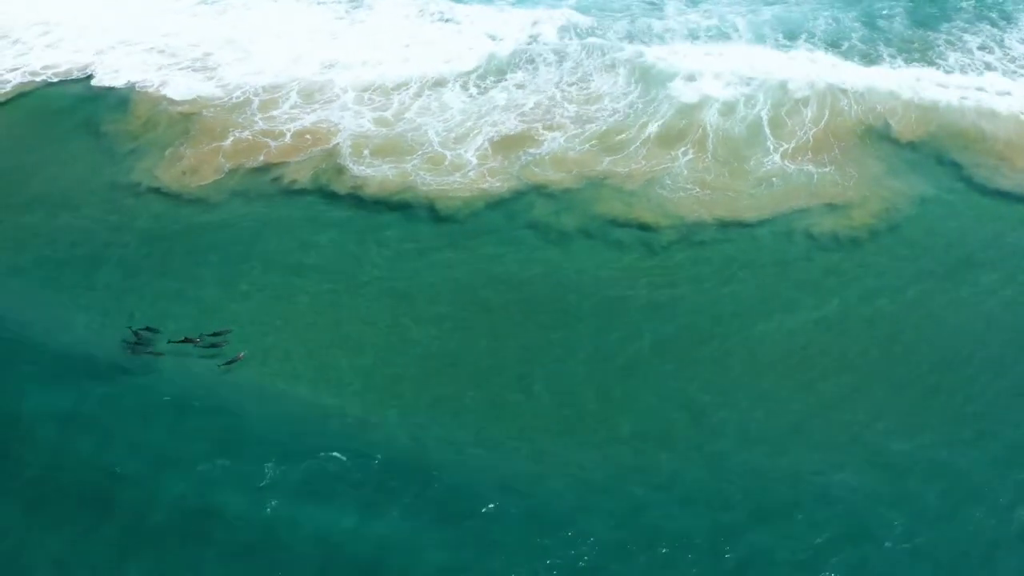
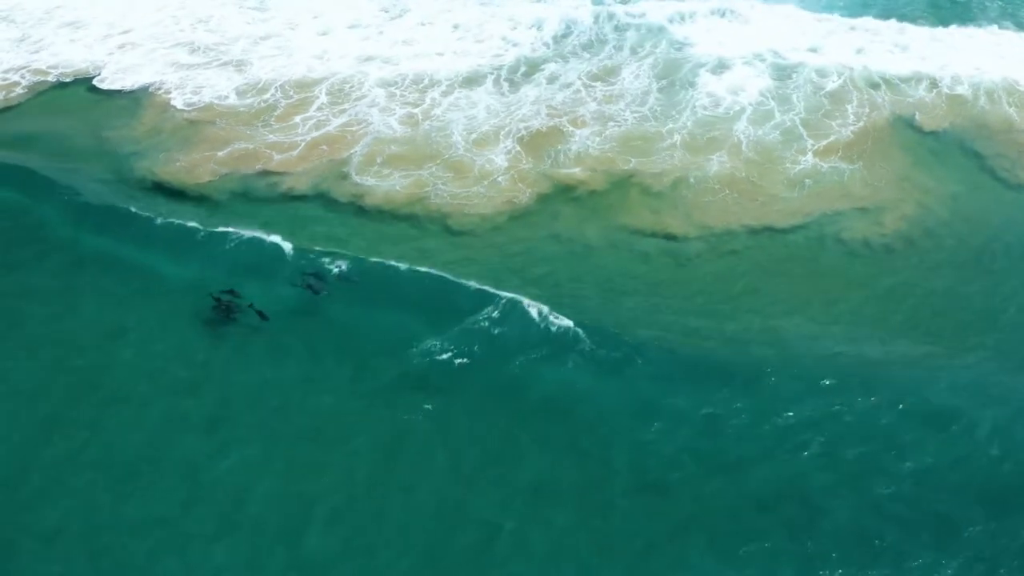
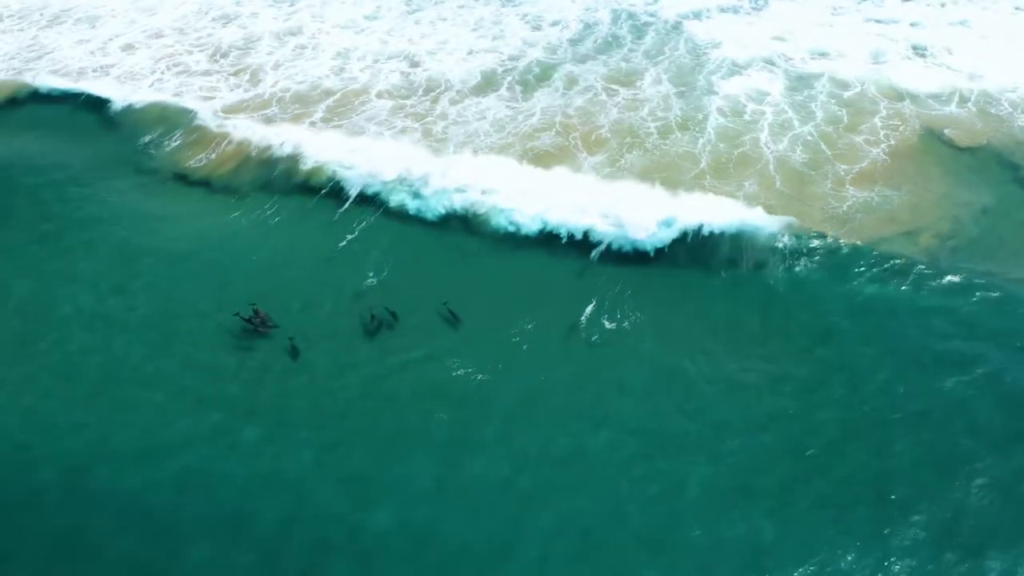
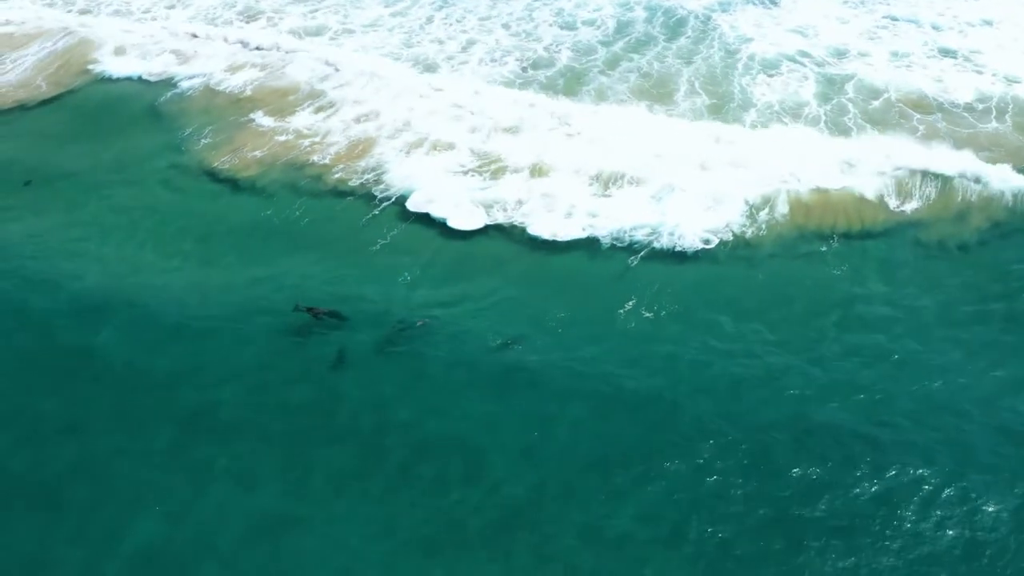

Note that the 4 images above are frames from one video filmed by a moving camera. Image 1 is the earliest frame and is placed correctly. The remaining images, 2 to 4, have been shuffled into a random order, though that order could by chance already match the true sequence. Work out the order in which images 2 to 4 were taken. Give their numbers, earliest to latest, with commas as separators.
2, 3, 4
